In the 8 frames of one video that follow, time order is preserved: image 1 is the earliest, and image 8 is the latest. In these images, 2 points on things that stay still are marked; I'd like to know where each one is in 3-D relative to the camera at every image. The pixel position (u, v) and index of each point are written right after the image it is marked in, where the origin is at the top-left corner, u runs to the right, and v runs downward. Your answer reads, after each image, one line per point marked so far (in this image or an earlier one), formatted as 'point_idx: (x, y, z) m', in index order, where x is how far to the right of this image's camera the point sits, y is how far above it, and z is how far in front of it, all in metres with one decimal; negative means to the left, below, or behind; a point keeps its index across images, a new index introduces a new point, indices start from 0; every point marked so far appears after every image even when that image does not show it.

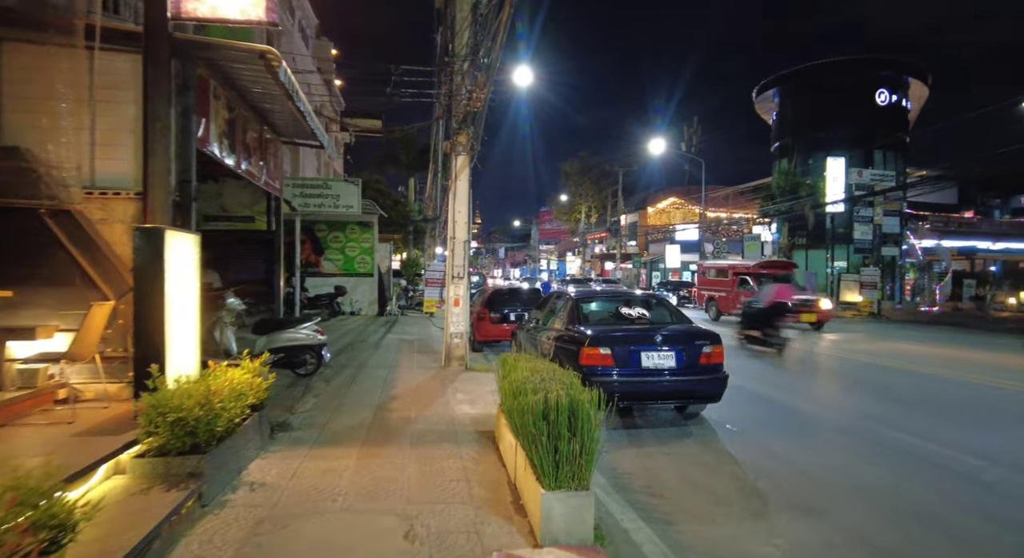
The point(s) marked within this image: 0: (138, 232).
0: (-3.4, +0.4, +4.6) m
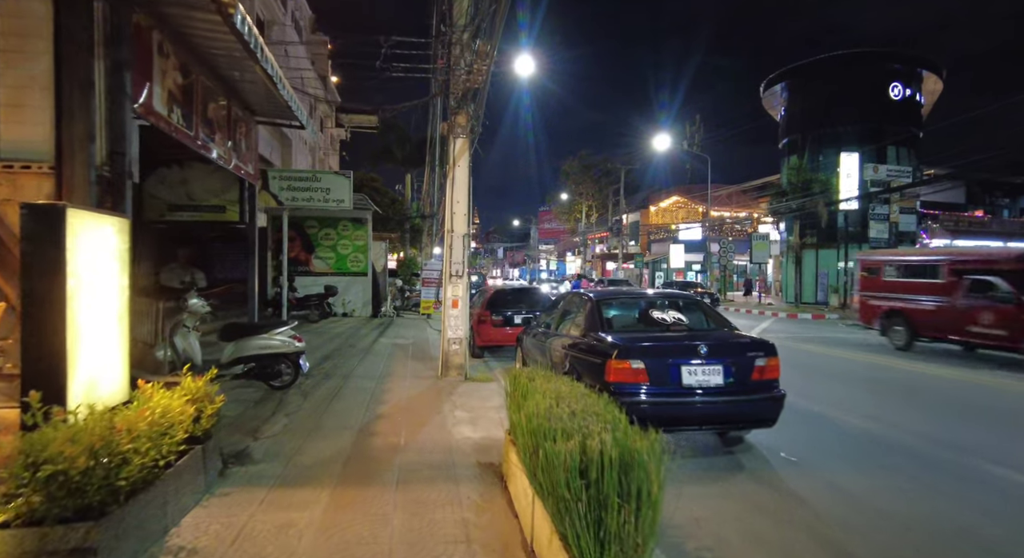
0: (-3.2, +0.5, +3.4) m
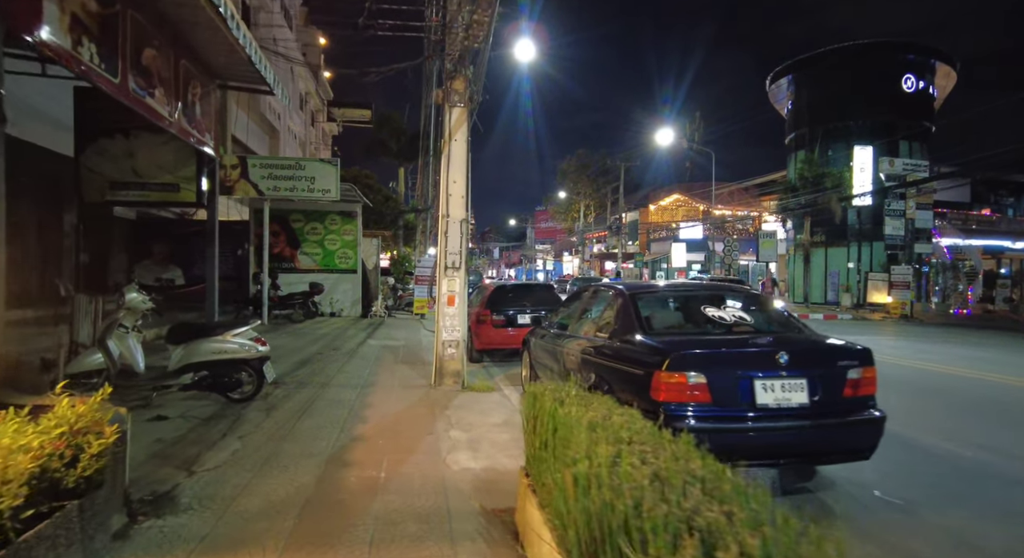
0: (-3.1, +0.6, +2.1) m
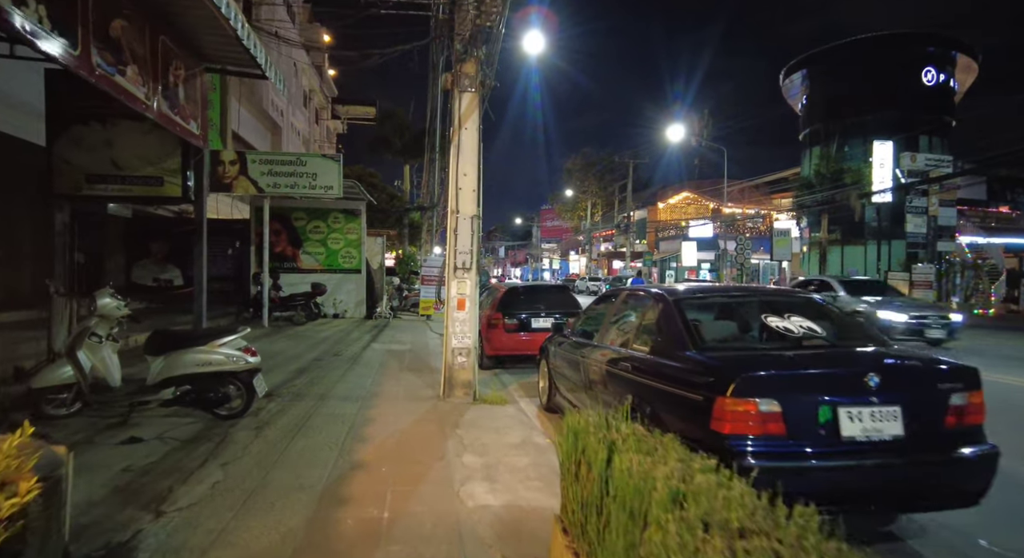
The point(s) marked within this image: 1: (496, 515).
0: (-2.9, +0.5, +1.4) m
1: (-0.1, -1.8, +3.8) m
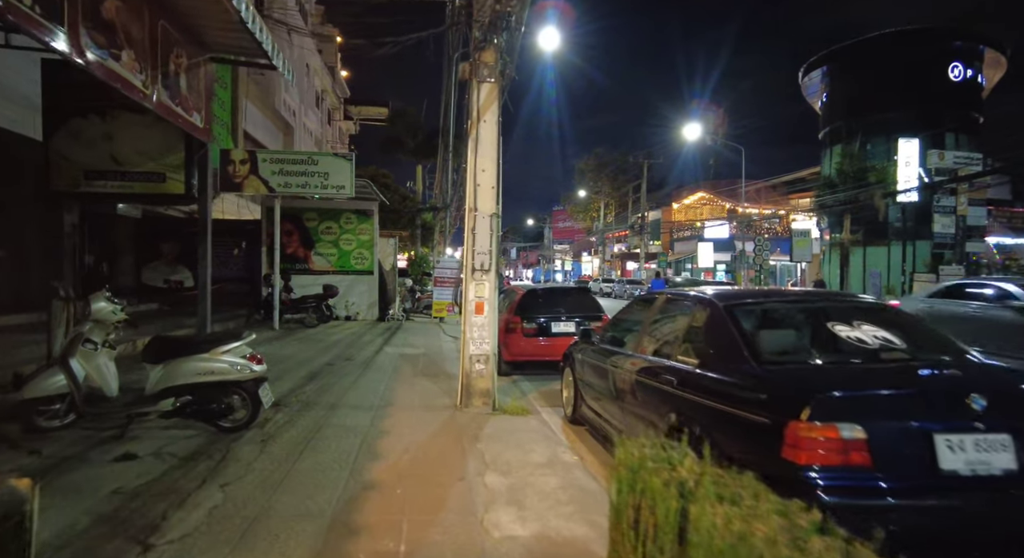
0: (-2.8, +0.5, +1.0) m
1: (+0.1, -1.8, +3.4) m
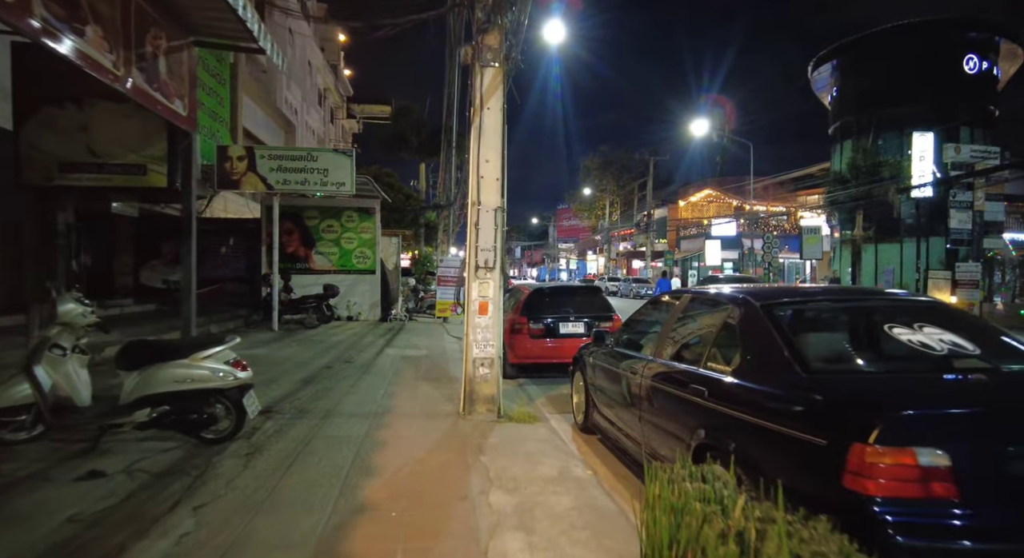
0: (-2.8, +0.5, +0.6) m
1: (+0.1, -1.8, +2.9) m
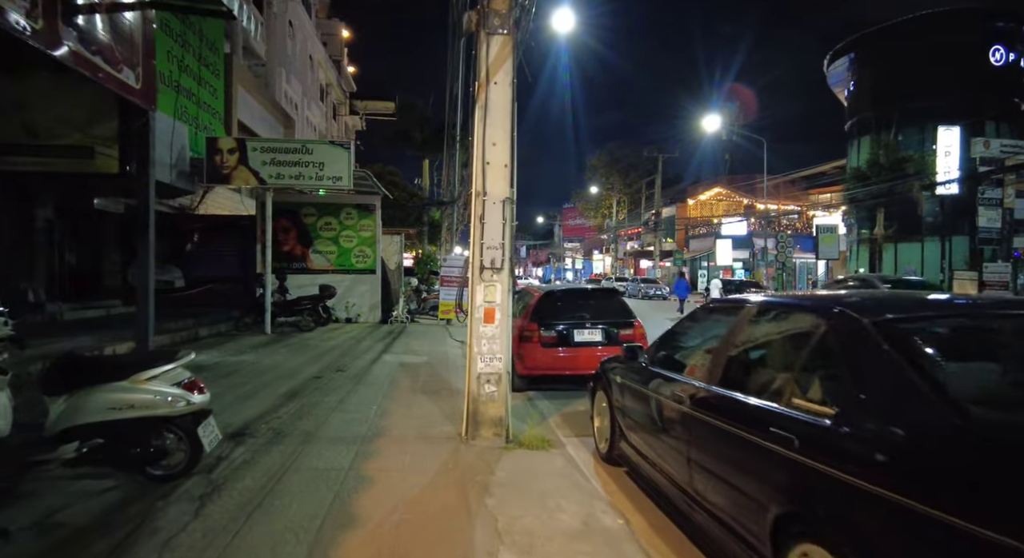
0: (-2.7, +0.5, -0.2) m
1: (+0.2, -1.8, +2.1) m
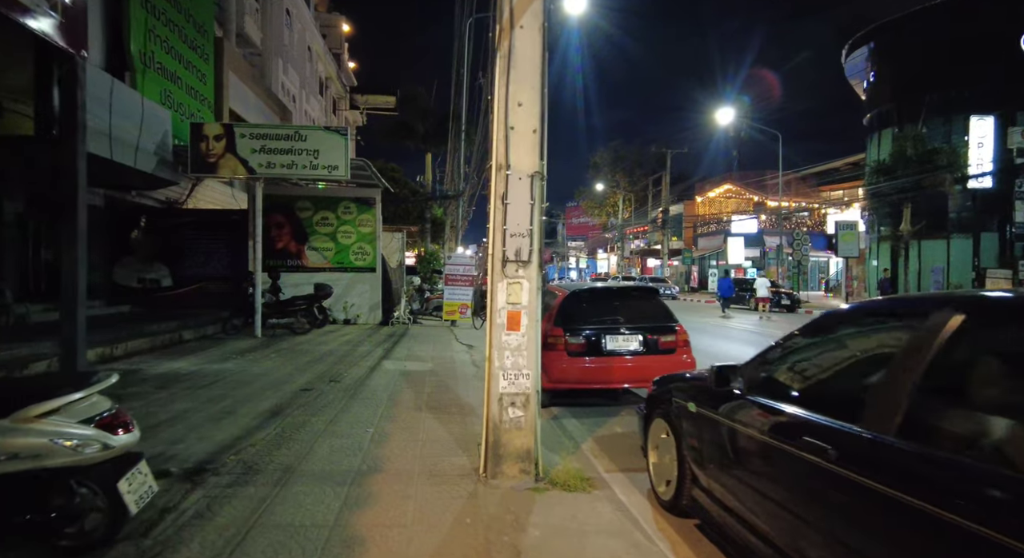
0: (-2.4, +0.5, -1.4) m
1: (+0.5, -1.8, +0.9) m
